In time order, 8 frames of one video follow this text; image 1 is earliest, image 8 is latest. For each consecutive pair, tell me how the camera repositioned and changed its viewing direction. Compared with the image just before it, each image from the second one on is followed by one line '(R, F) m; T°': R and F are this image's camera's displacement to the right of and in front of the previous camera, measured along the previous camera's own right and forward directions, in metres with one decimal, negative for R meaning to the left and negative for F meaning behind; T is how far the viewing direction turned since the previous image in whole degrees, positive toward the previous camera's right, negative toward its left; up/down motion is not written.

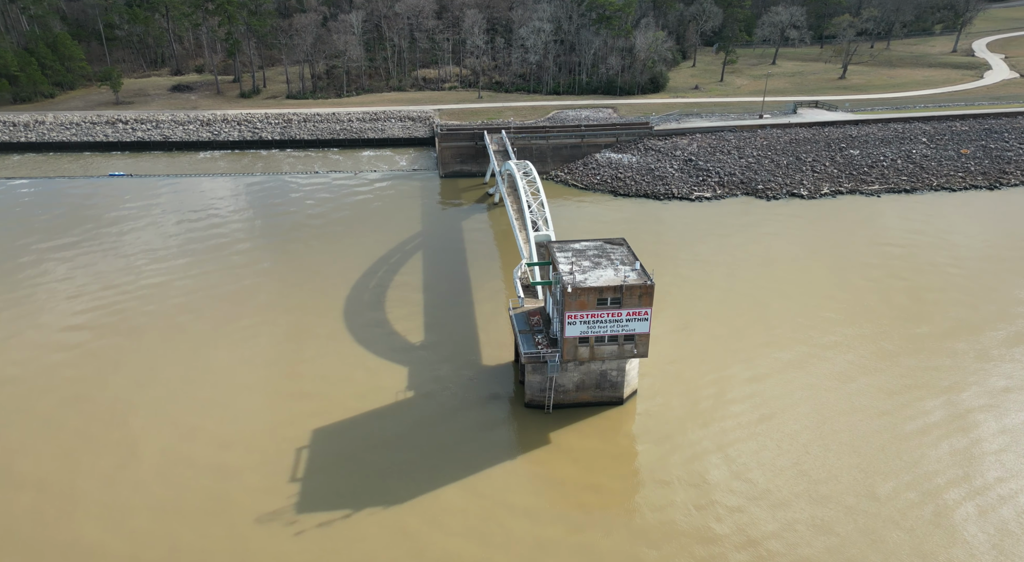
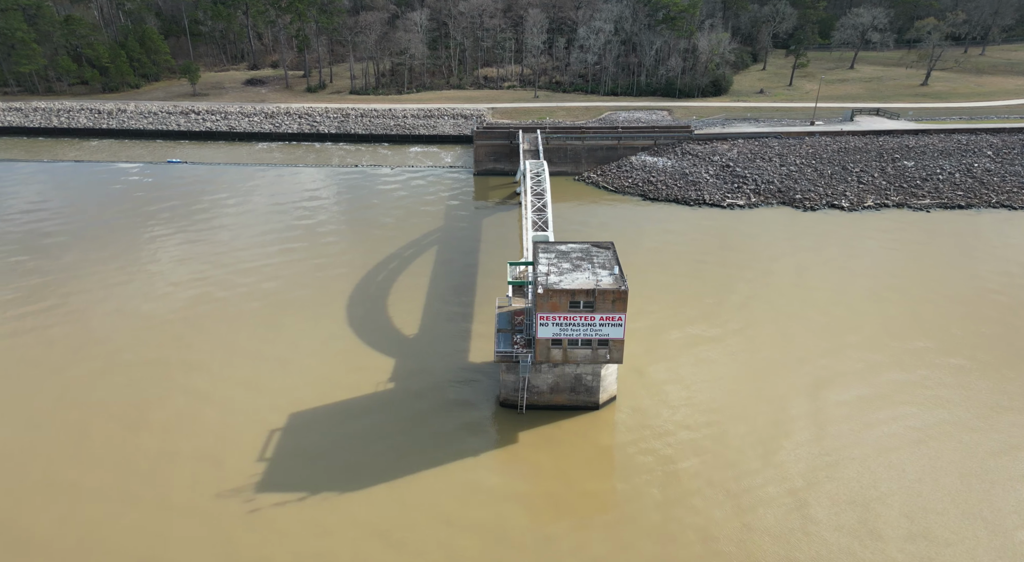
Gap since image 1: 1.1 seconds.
(+3.1, +0.1) m; -7°
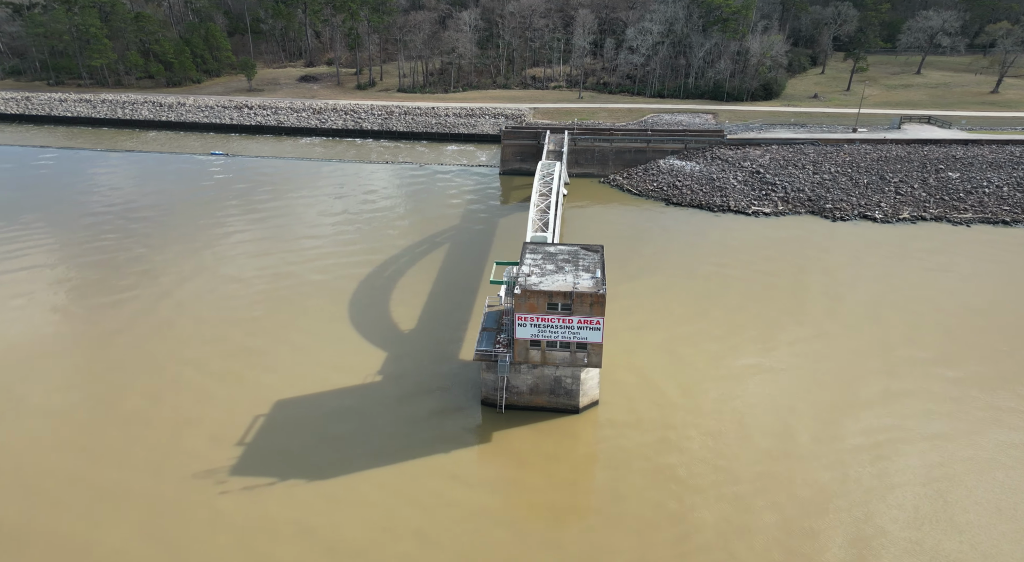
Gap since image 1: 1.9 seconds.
(+2.4, 0.0) m; -5°
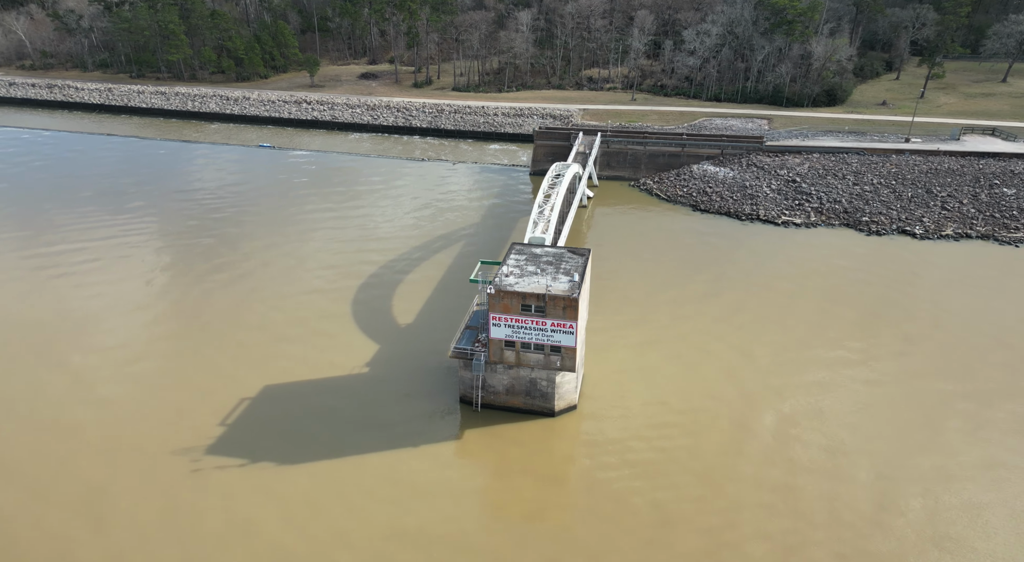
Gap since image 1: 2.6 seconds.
(+2.8, +0.1) m; -6°
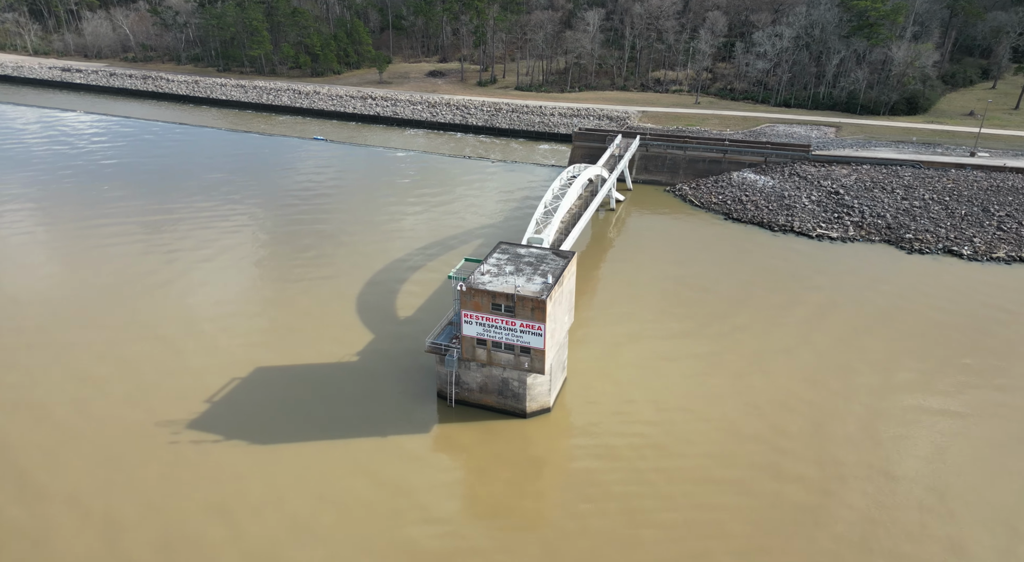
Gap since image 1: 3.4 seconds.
(+3.3, +0.2) m; -7°
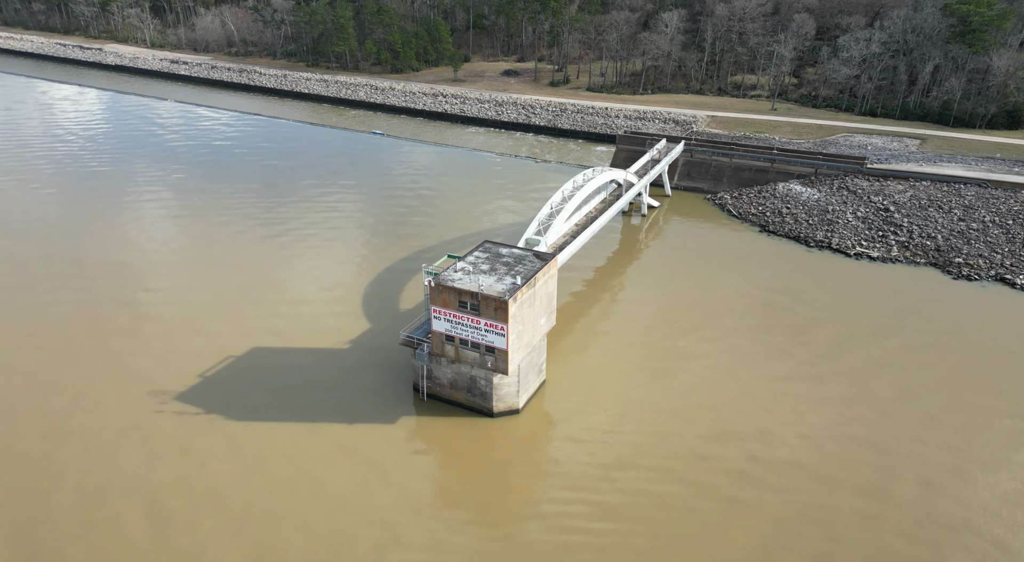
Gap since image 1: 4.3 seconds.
(+3.7, +0.3) m; -8°
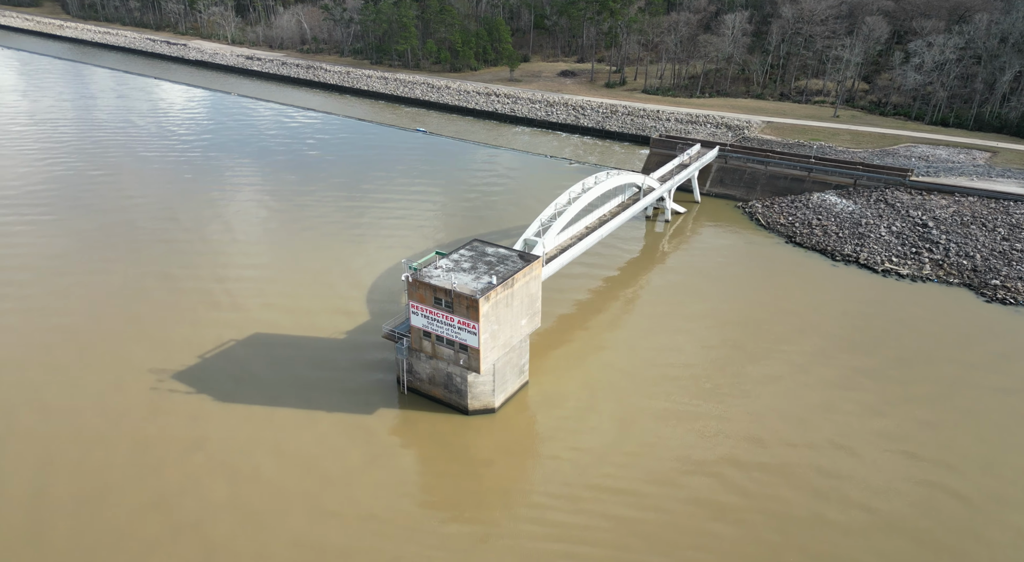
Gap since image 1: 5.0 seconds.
(+2.9, +0.1) m; -6°
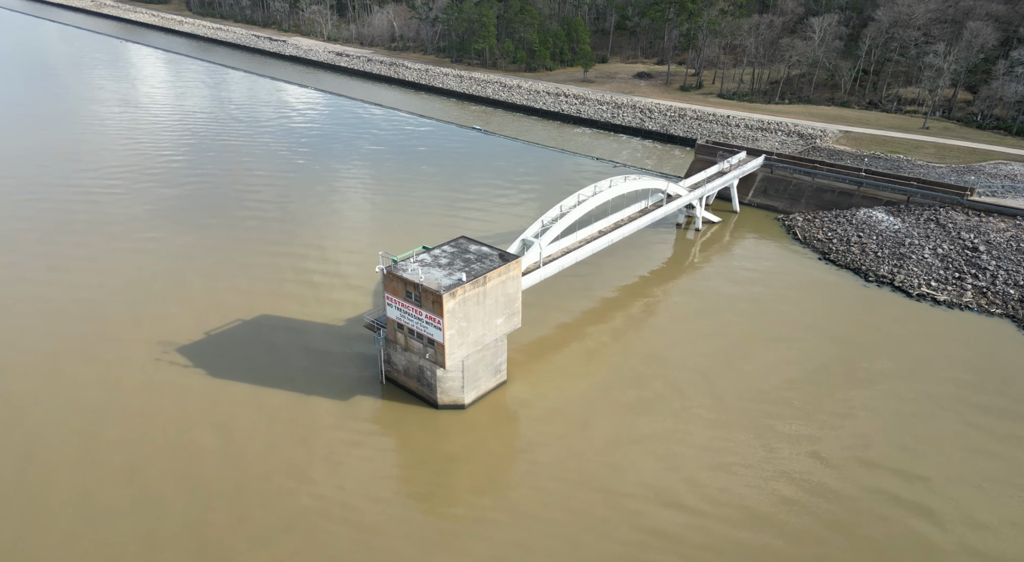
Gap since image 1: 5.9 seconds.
(+3.7, +0.3) m; -8°
